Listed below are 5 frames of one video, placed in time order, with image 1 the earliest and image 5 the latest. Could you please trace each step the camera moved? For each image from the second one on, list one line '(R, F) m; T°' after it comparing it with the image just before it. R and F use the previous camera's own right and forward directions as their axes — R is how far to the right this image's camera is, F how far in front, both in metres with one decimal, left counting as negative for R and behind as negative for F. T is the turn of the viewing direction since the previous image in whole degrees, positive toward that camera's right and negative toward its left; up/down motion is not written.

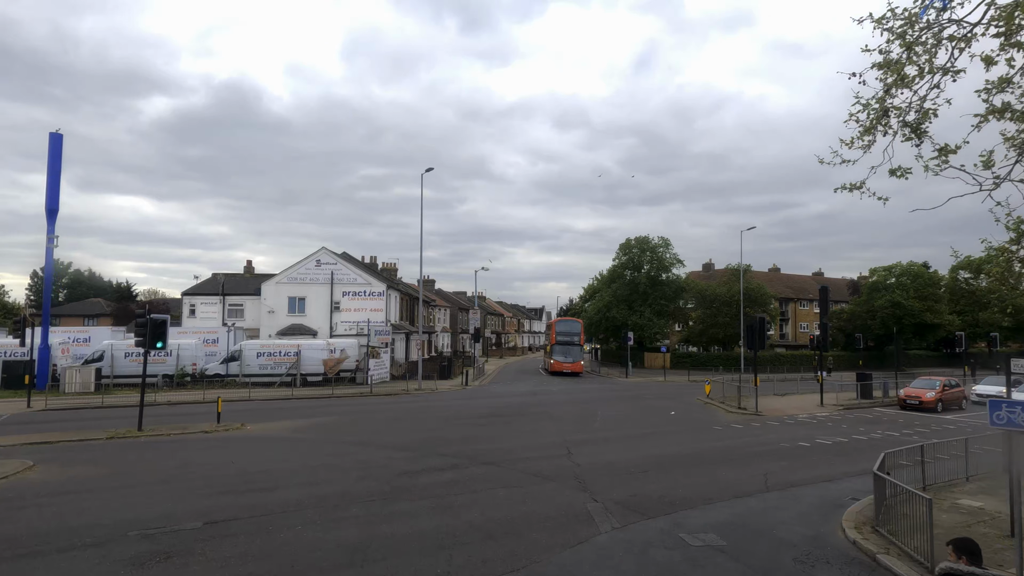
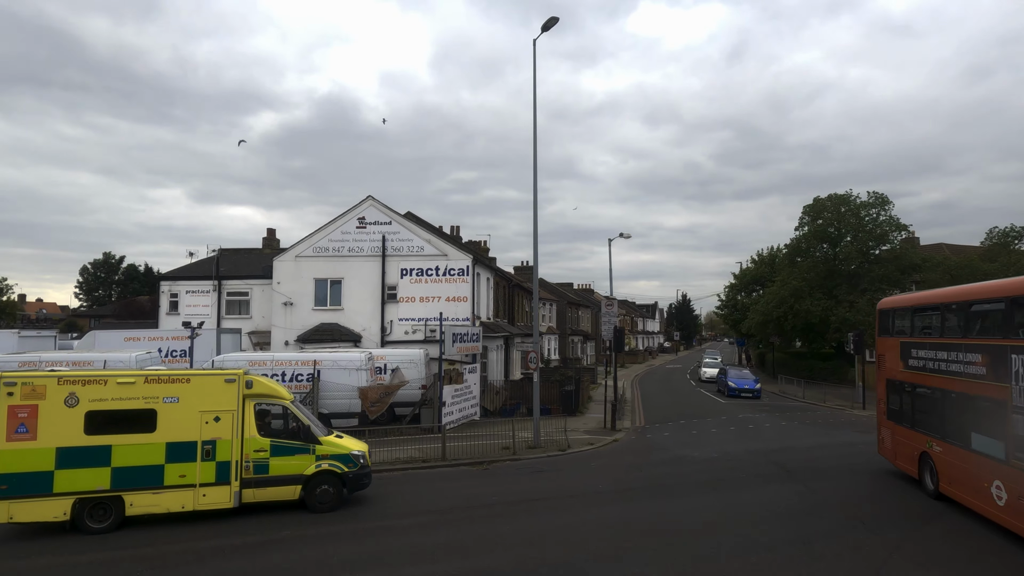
(-2.6, +14.6) m; -8°
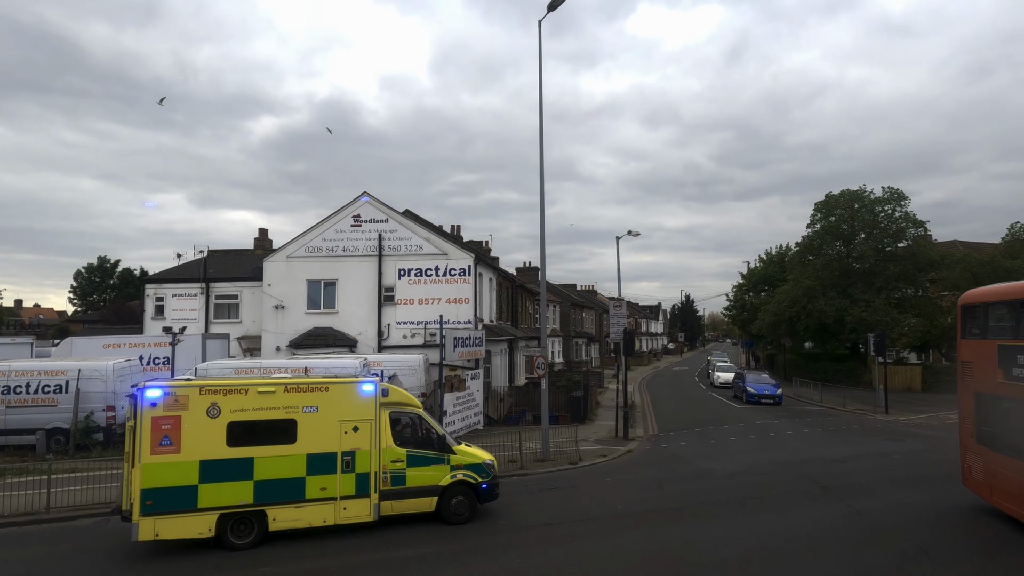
(-0.1, +1.2) m; 0°
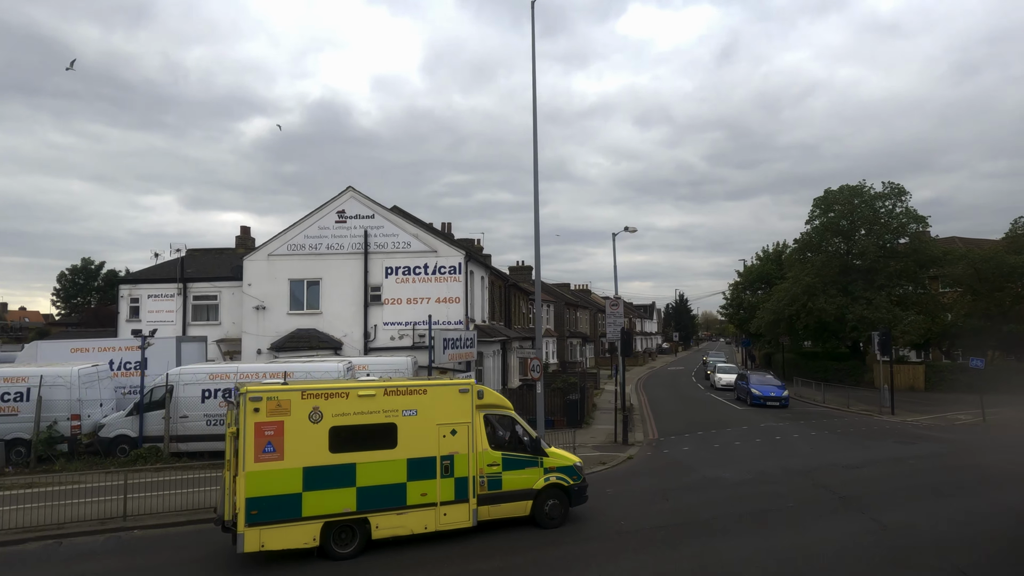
(0.0, +0.9) m; +1°
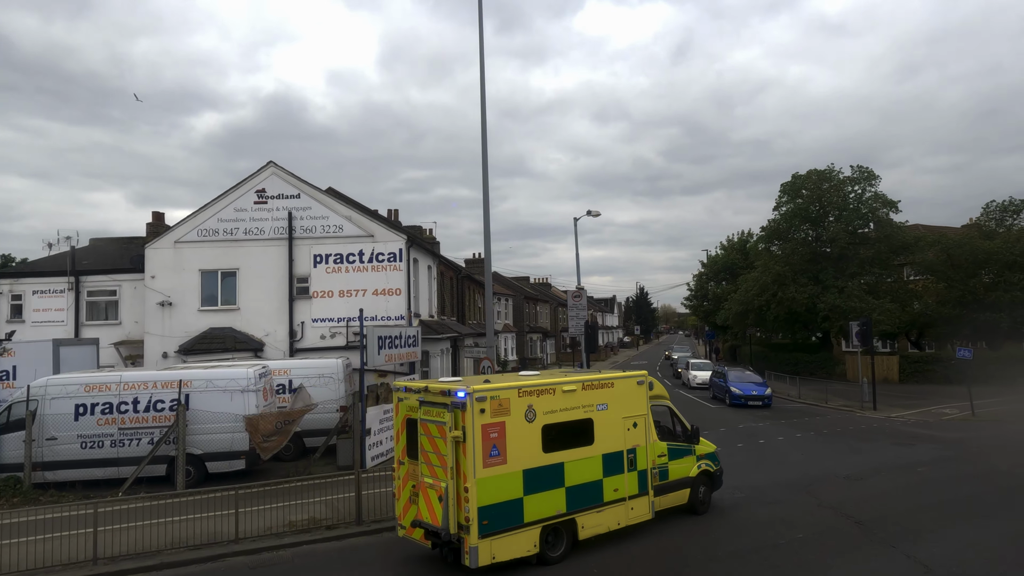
(+0.3, +2.3) m; +3°
